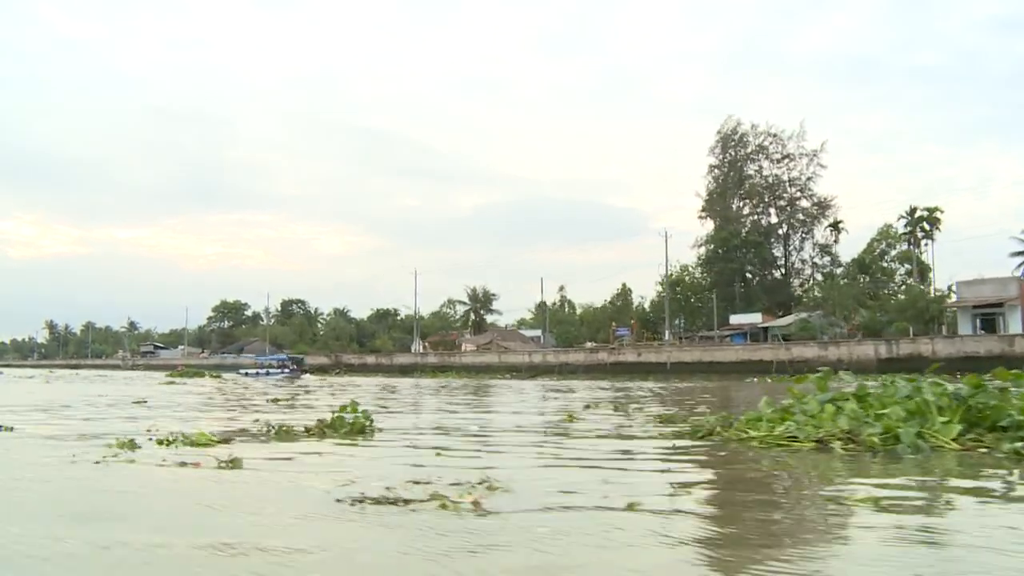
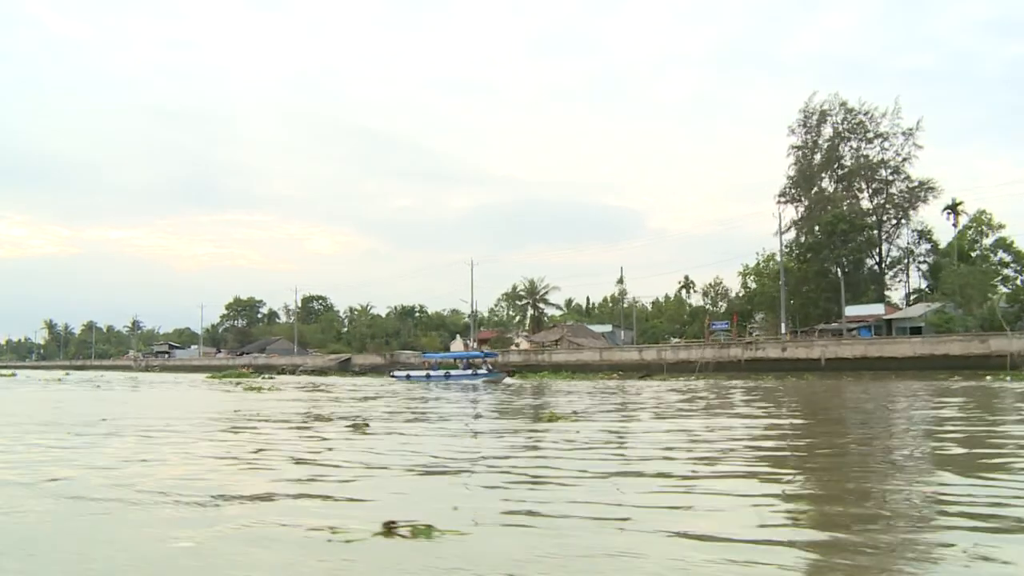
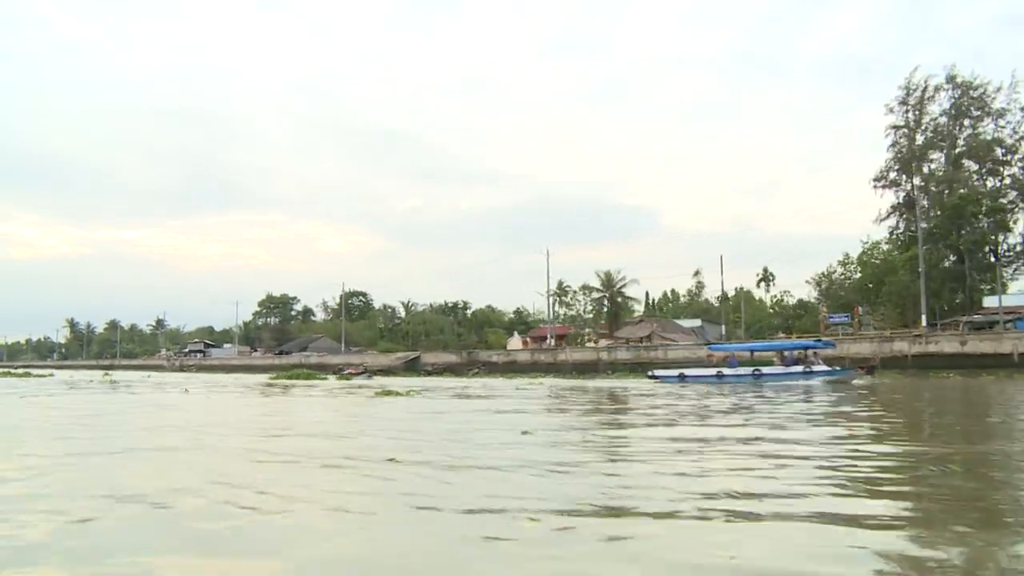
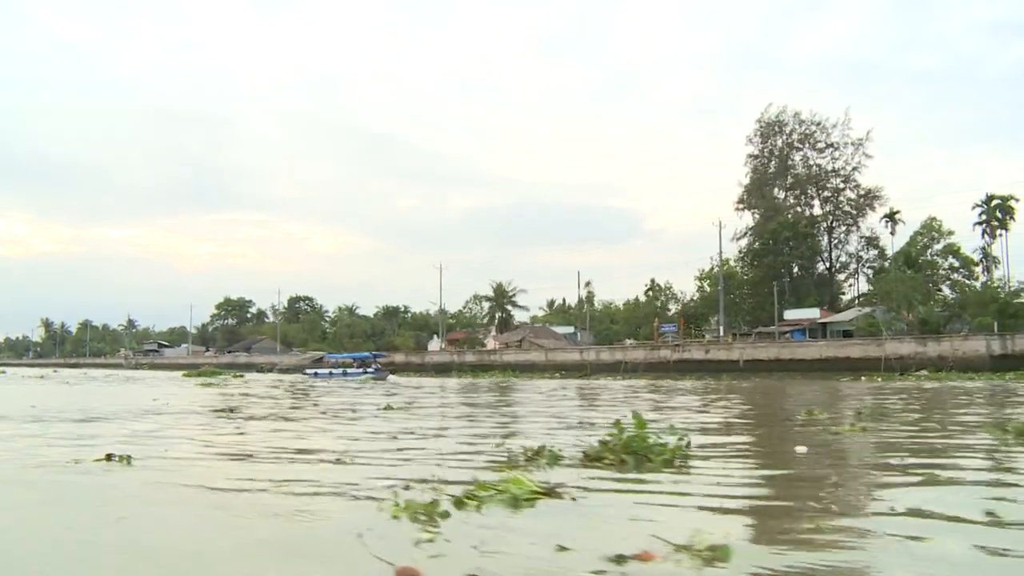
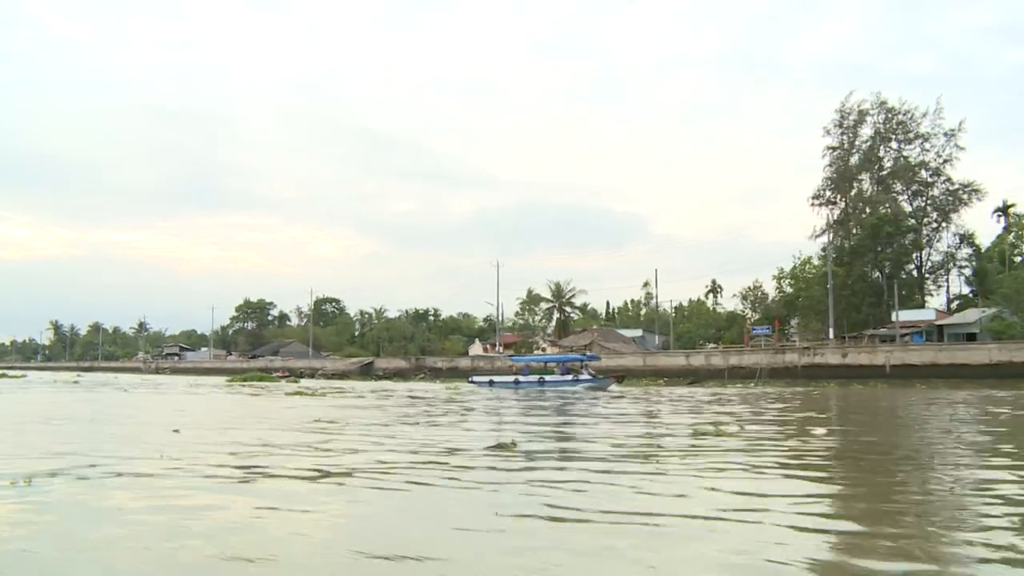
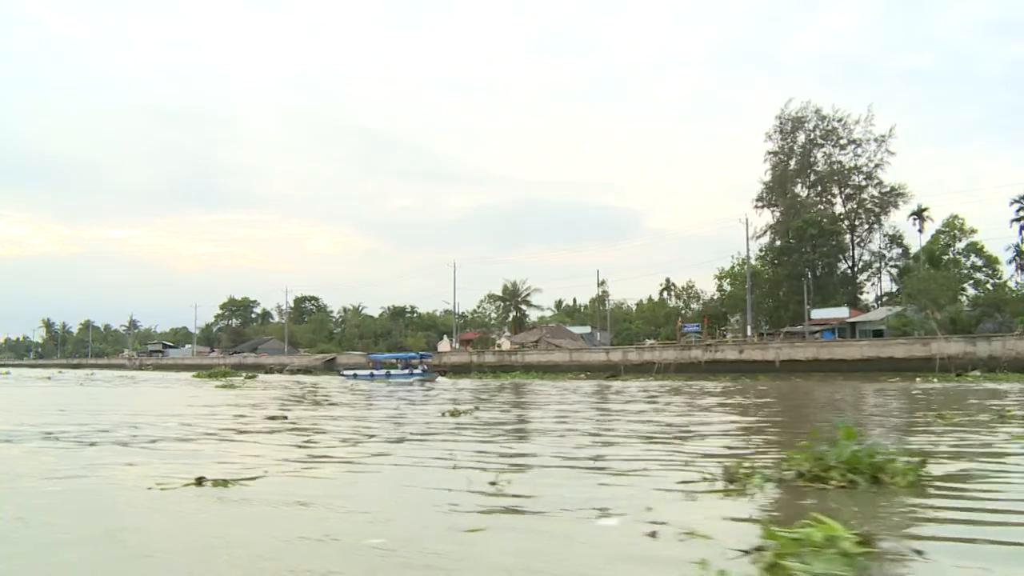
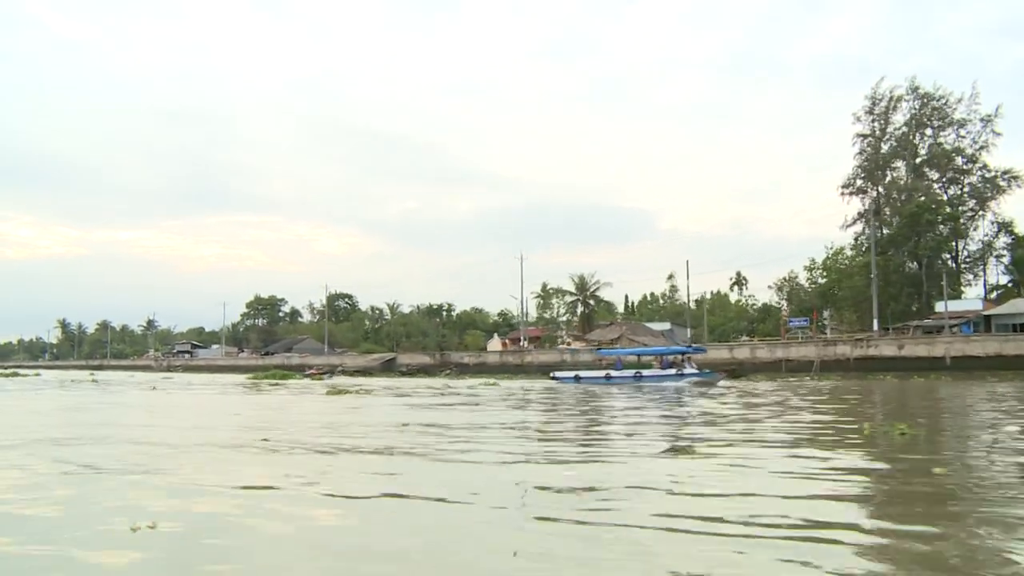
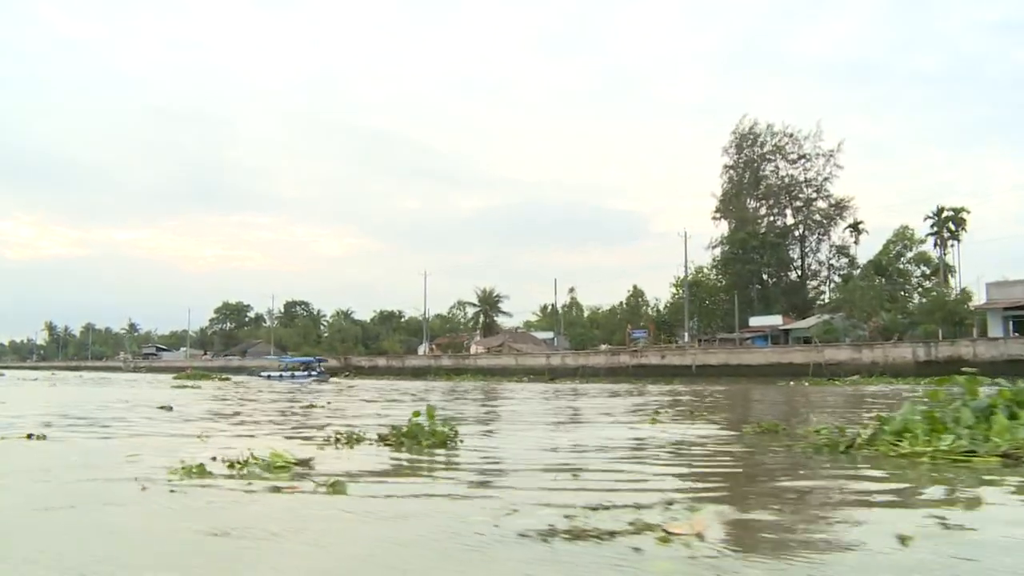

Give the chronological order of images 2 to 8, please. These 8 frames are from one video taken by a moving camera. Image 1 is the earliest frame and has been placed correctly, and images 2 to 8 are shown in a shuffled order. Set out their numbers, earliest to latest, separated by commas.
8, 4, 6, 2, 5, 7, 3
